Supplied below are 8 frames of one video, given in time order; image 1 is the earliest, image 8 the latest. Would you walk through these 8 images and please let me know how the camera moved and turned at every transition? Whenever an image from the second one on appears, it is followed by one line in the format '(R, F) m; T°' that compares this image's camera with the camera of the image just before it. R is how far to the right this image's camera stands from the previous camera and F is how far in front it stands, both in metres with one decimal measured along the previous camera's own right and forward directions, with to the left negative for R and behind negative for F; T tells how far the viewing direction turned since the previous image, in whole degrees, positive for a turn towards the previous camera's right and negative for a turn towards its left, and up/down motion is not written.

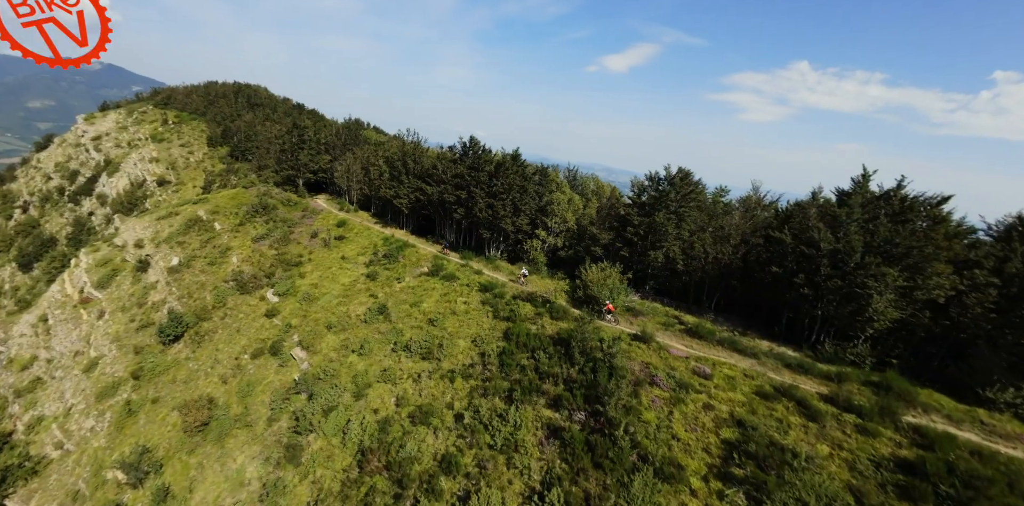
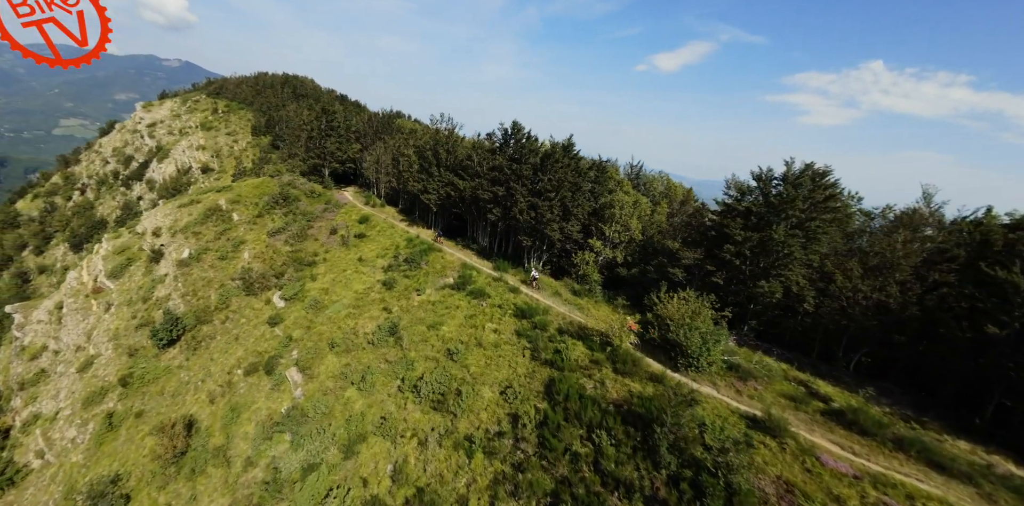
(-1.3, +10.5) m; -6°
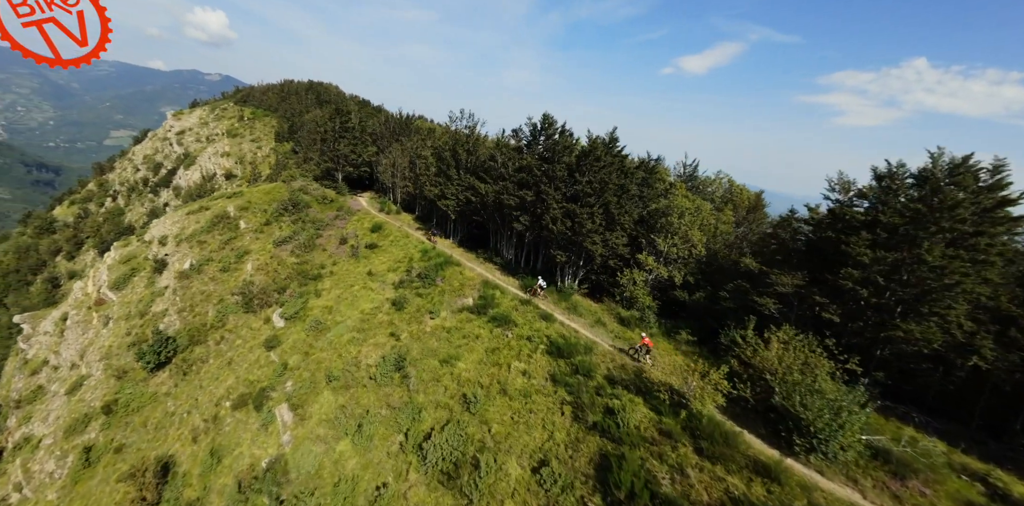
(-0.9, +7.2) m; -4°
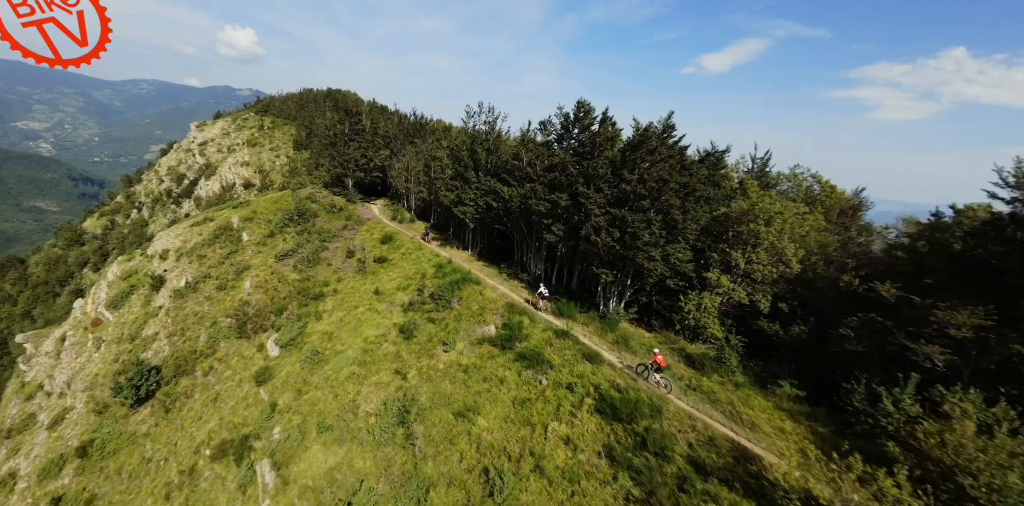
(-0.9, +6.9) m; -3°
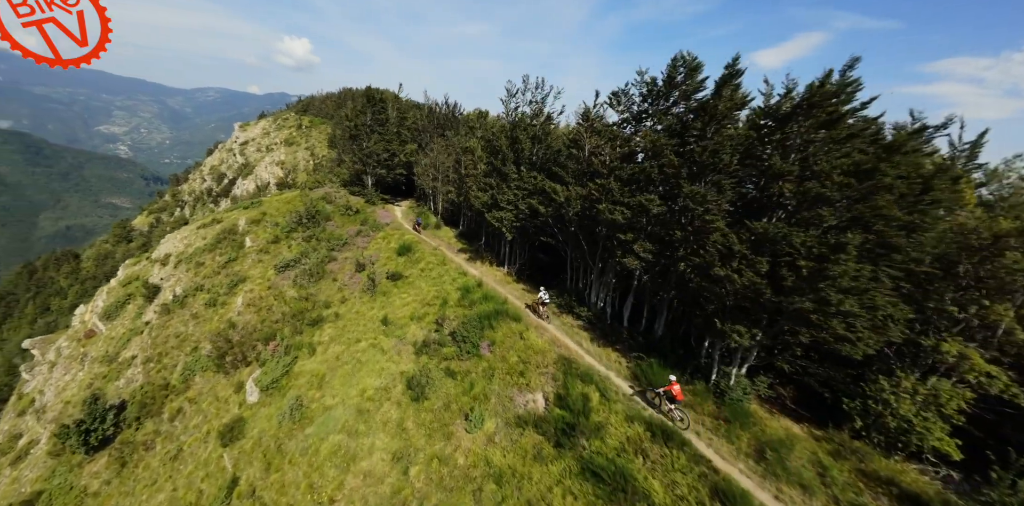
(-1.6, +10.5) m; -6°
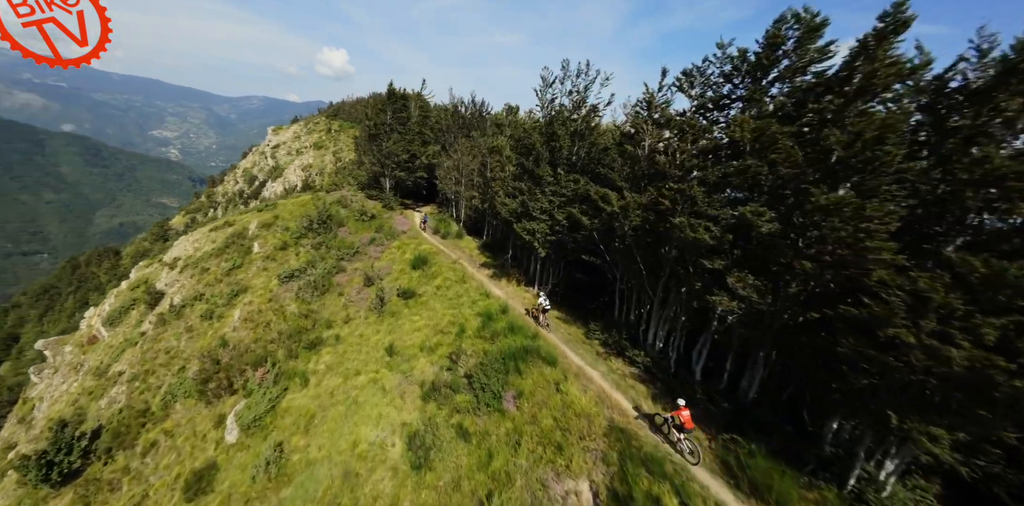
(-0.7, +5.7) m; -4°
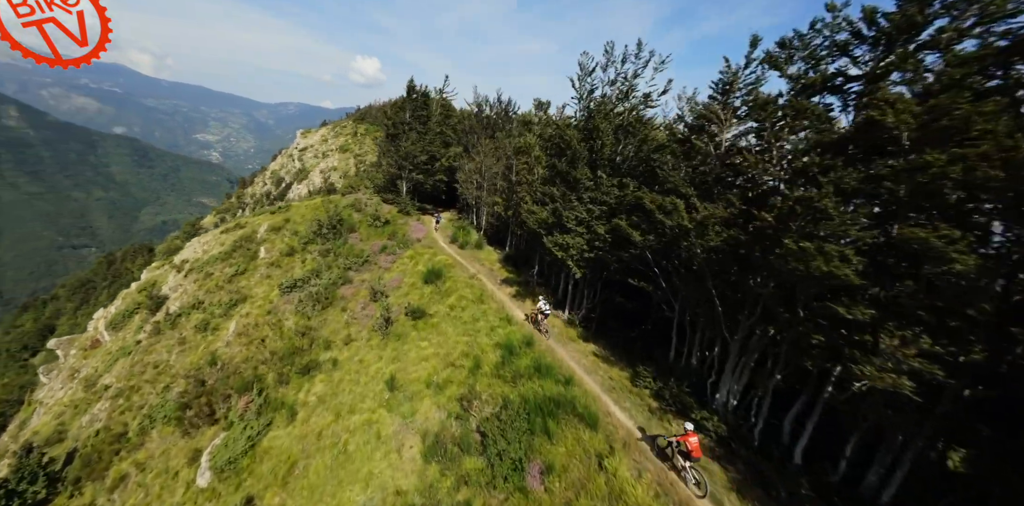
(-0.5, +4.6) m; -3°
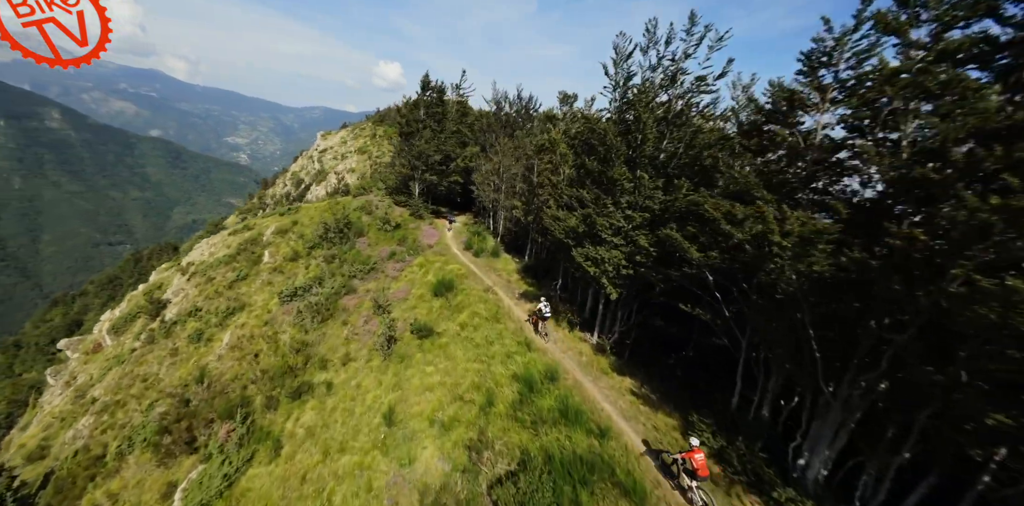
(-0.3, +3.4) m; -3°
